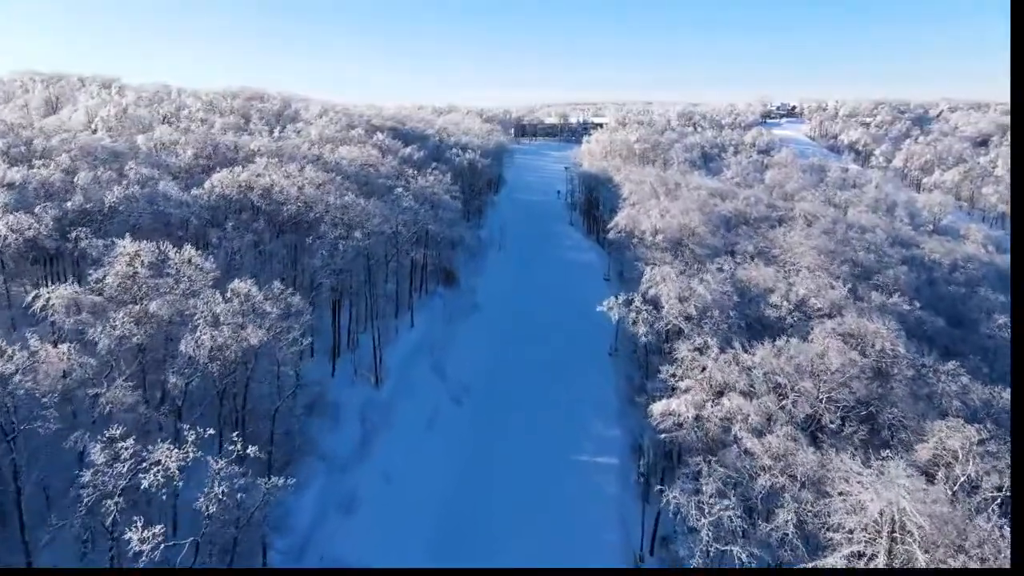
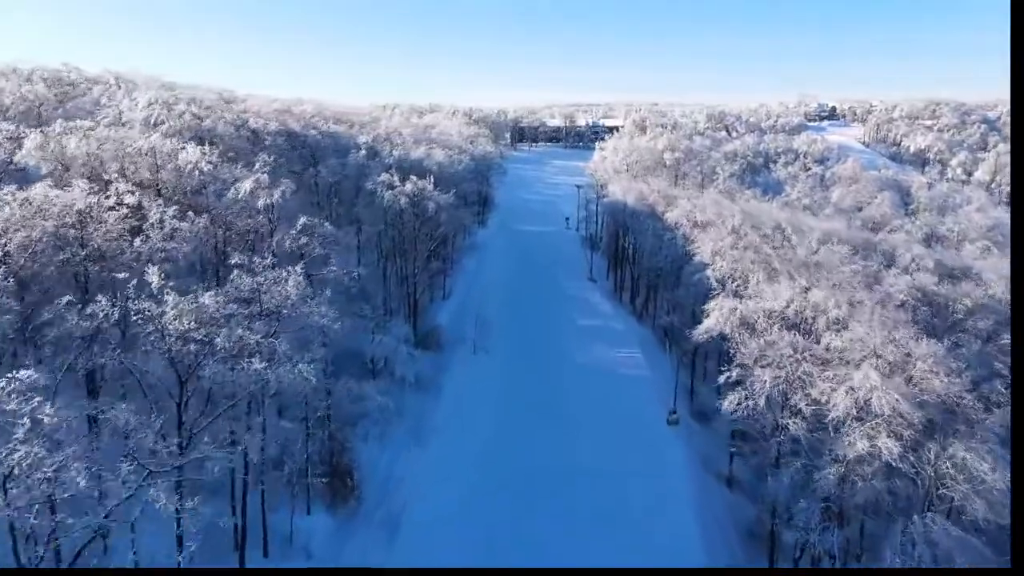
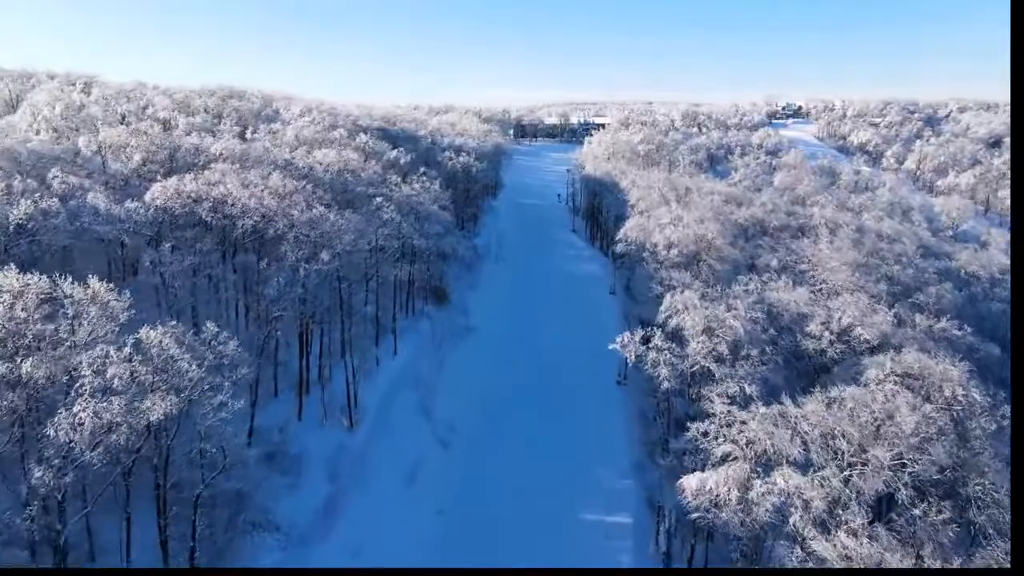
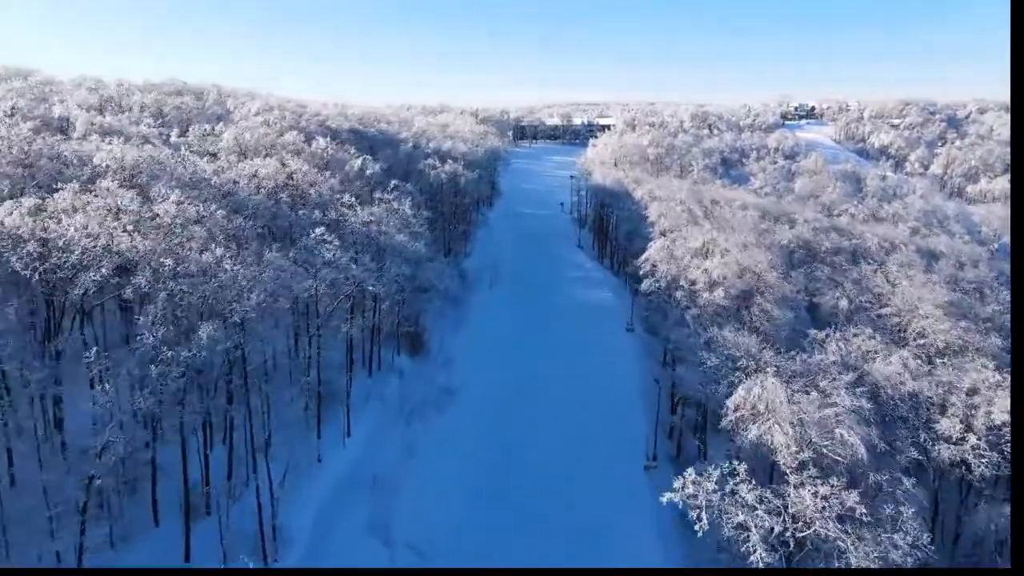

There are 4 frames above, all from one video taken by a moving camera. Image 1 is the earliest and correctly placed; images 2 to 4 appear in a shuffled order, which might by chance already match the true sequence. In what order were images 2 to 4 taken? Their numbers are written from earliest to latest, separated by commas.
3, 4, 2
